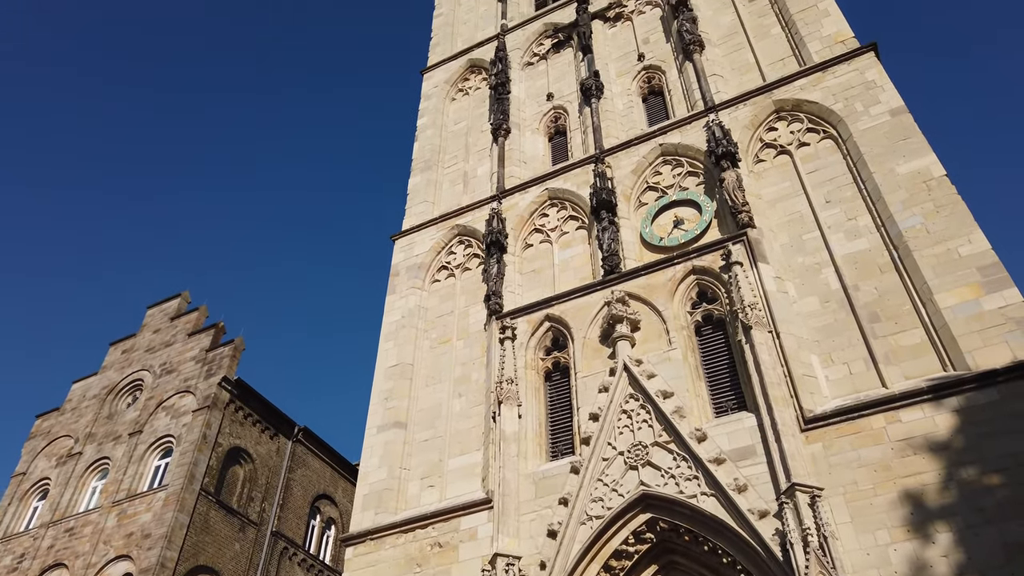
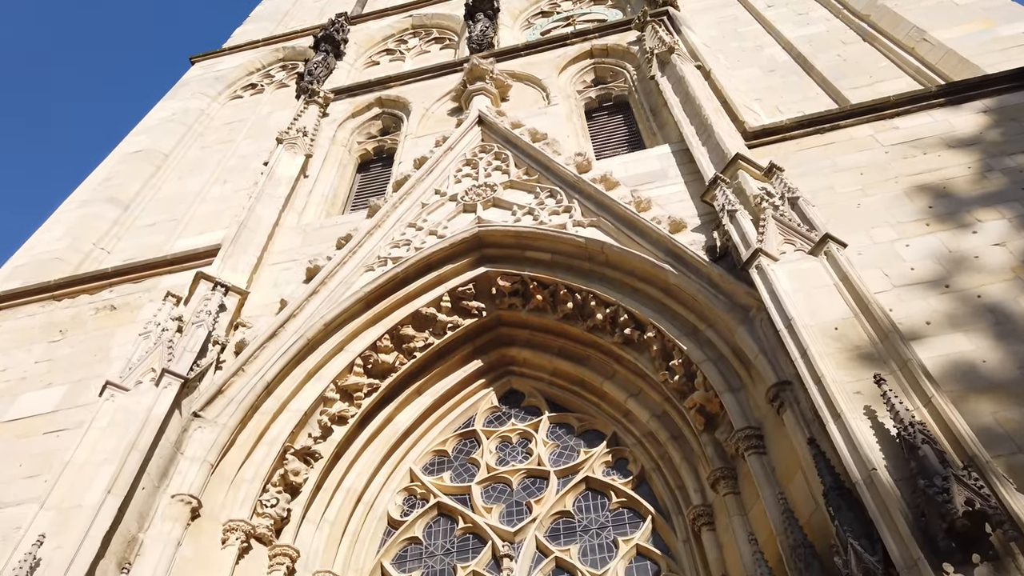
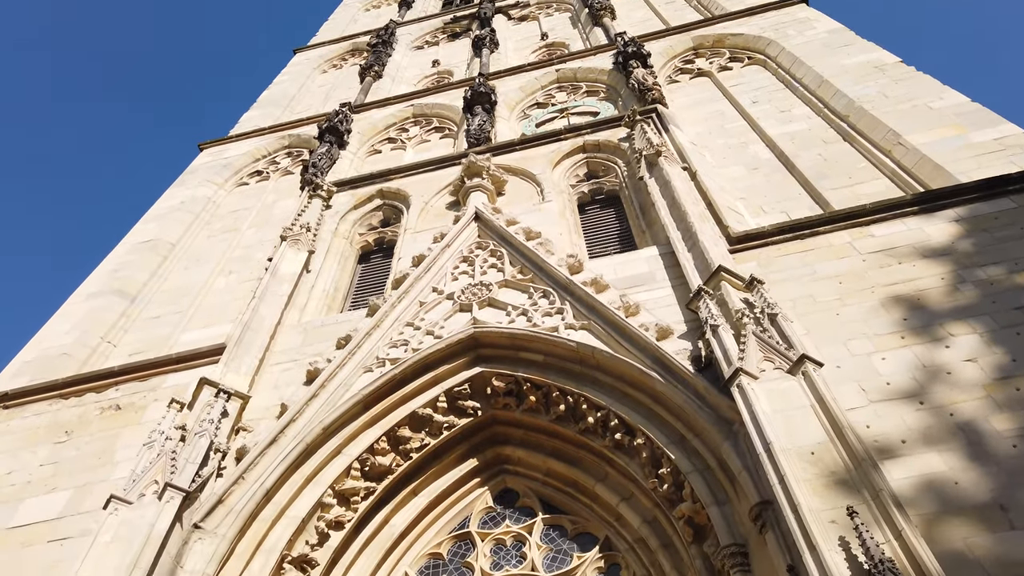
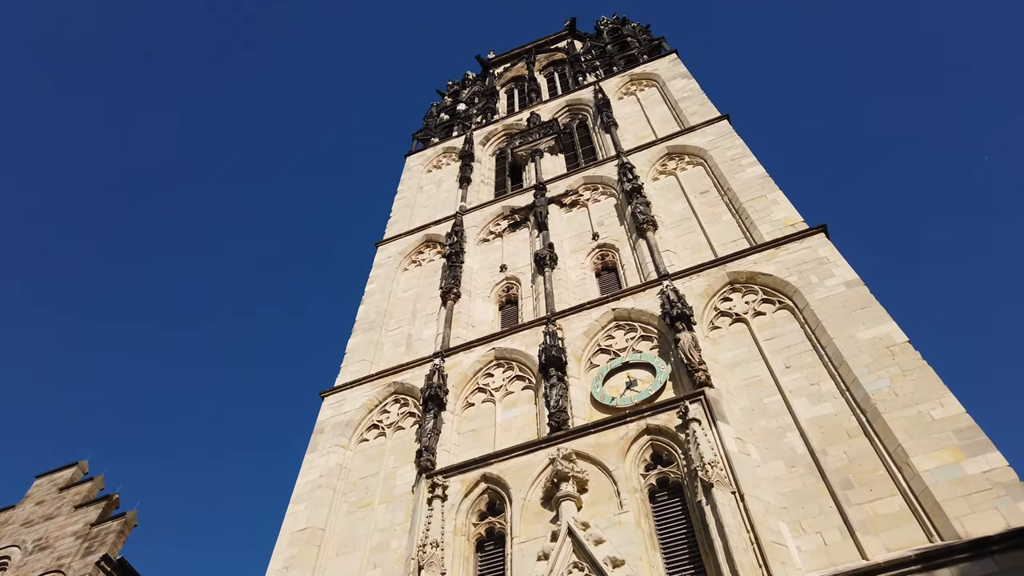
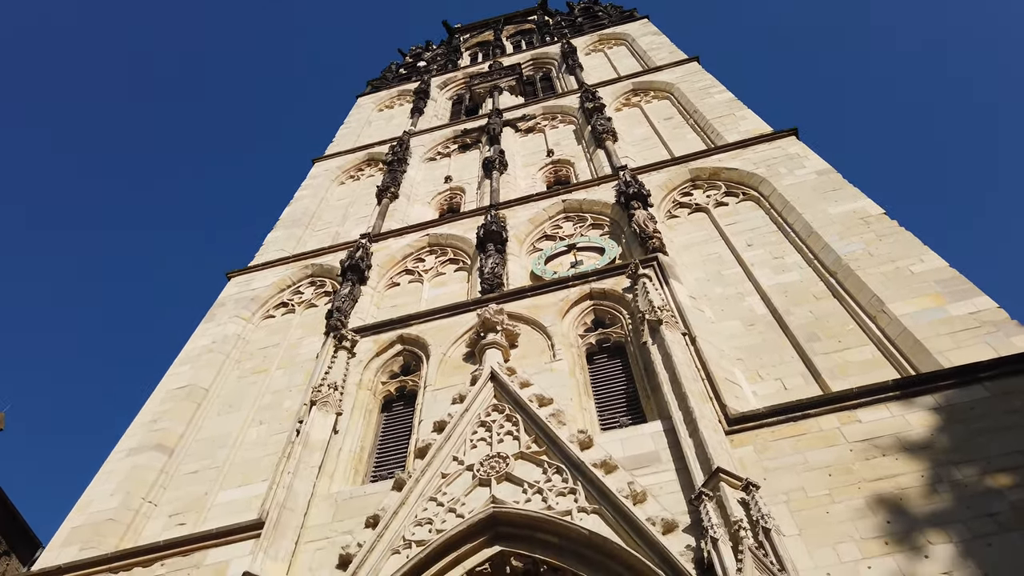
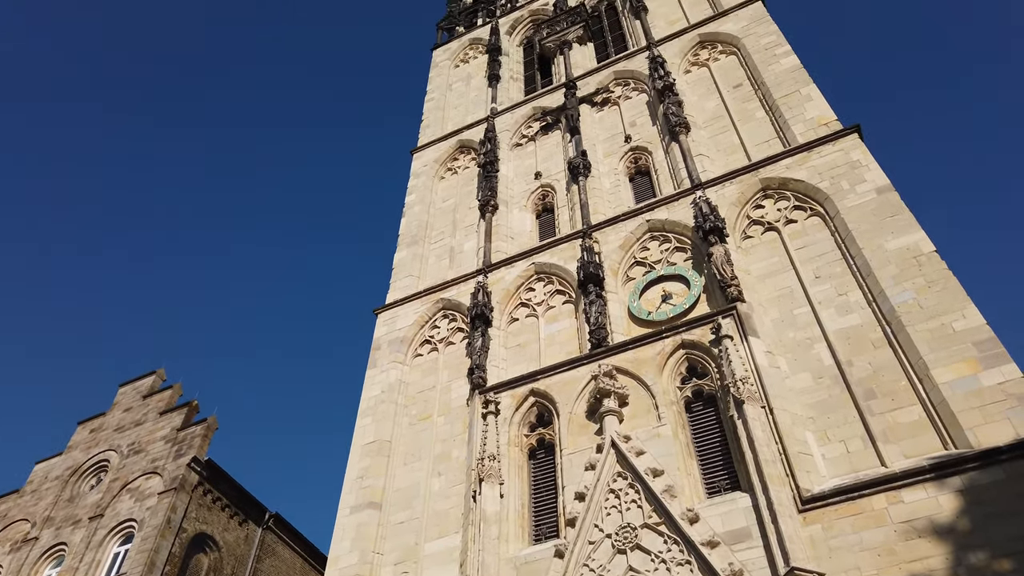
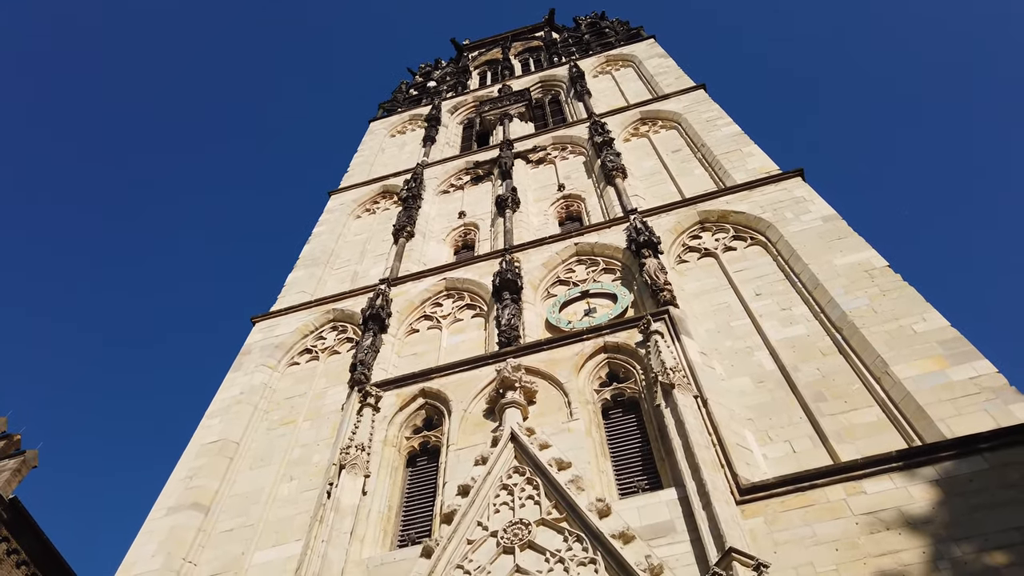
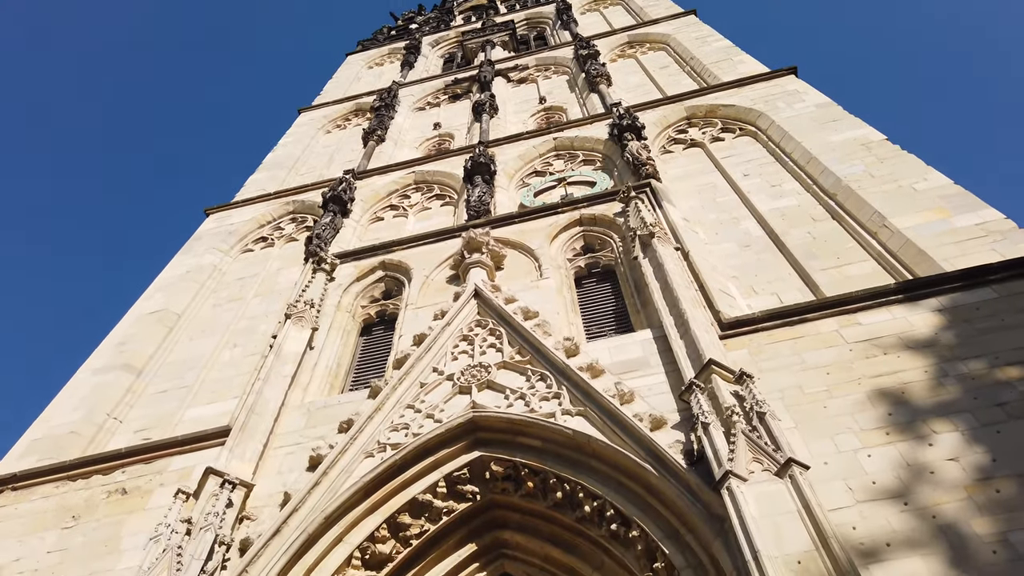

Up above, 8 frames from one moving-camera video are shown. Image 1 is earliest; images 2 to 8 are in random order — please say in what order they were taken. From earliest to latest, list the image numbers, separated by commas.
6, 4, 7, 5, 8, 3, 2
